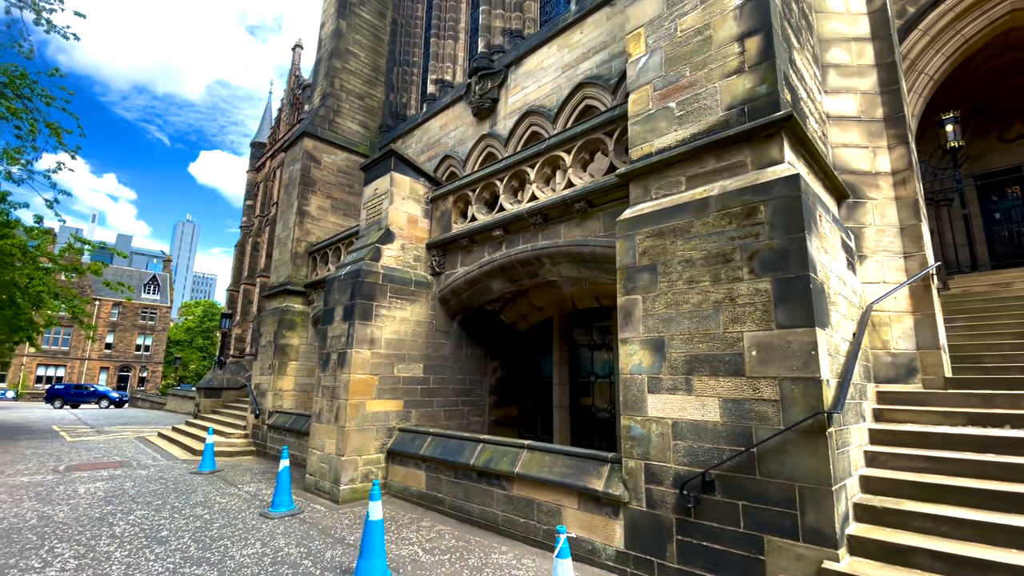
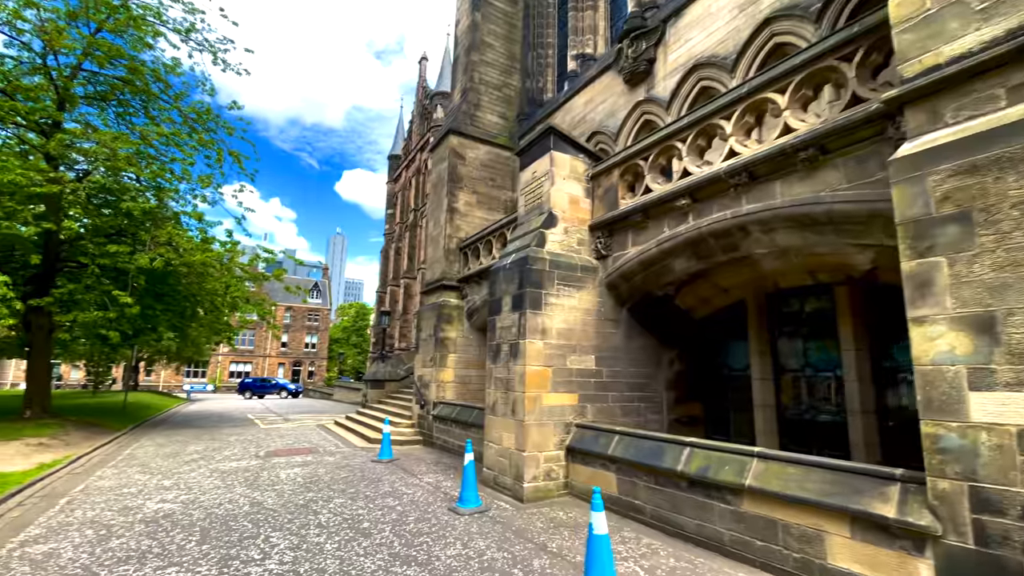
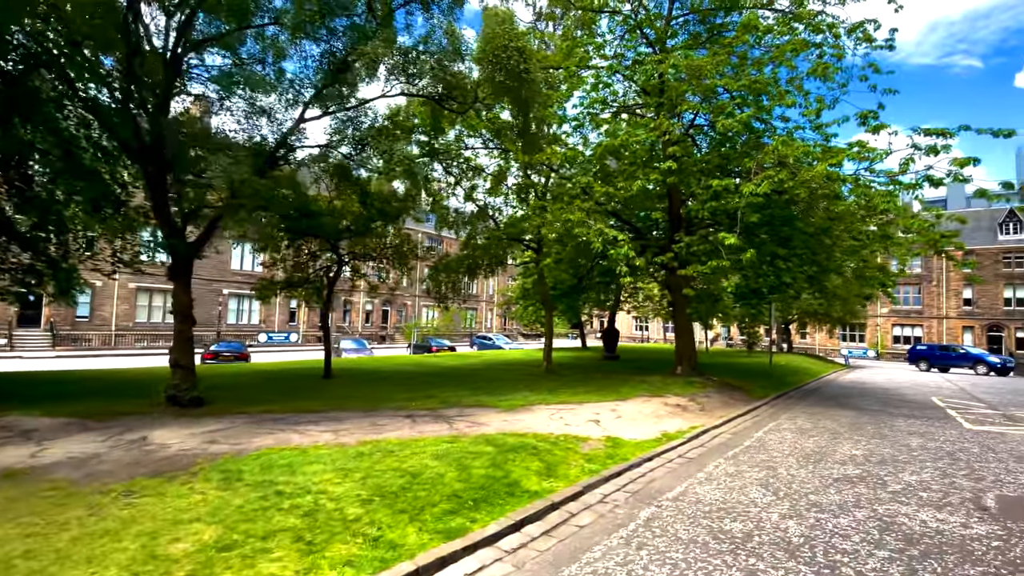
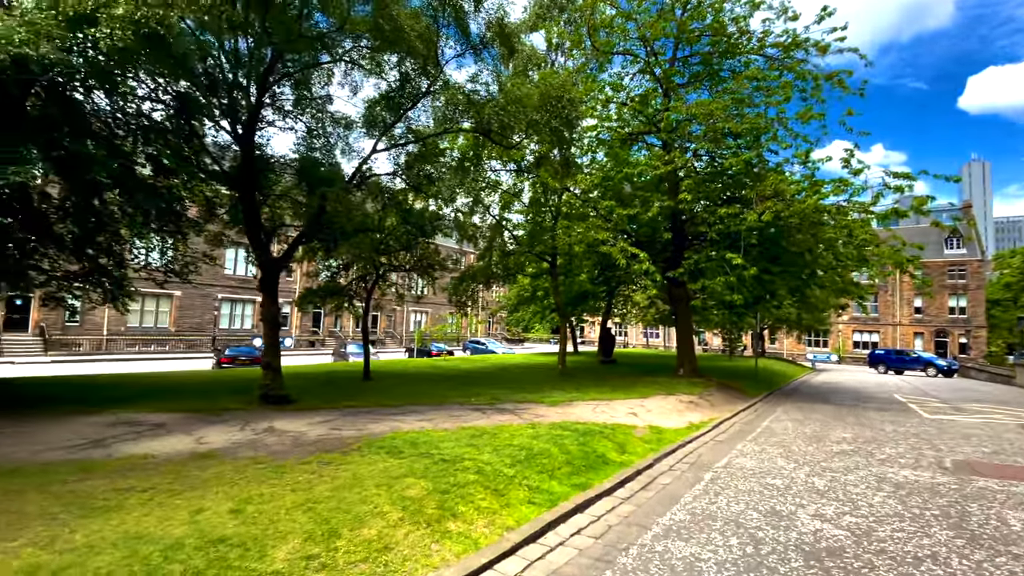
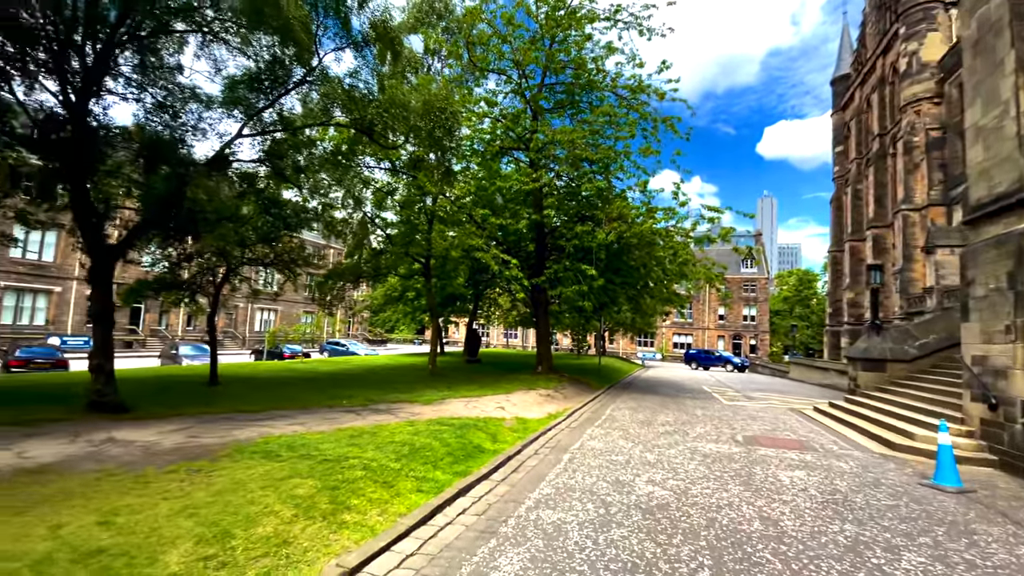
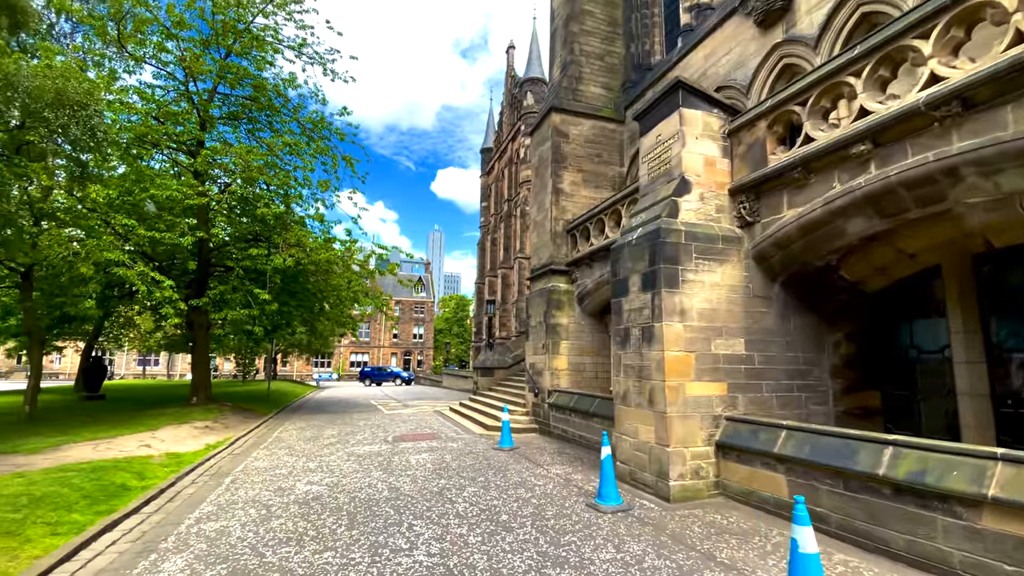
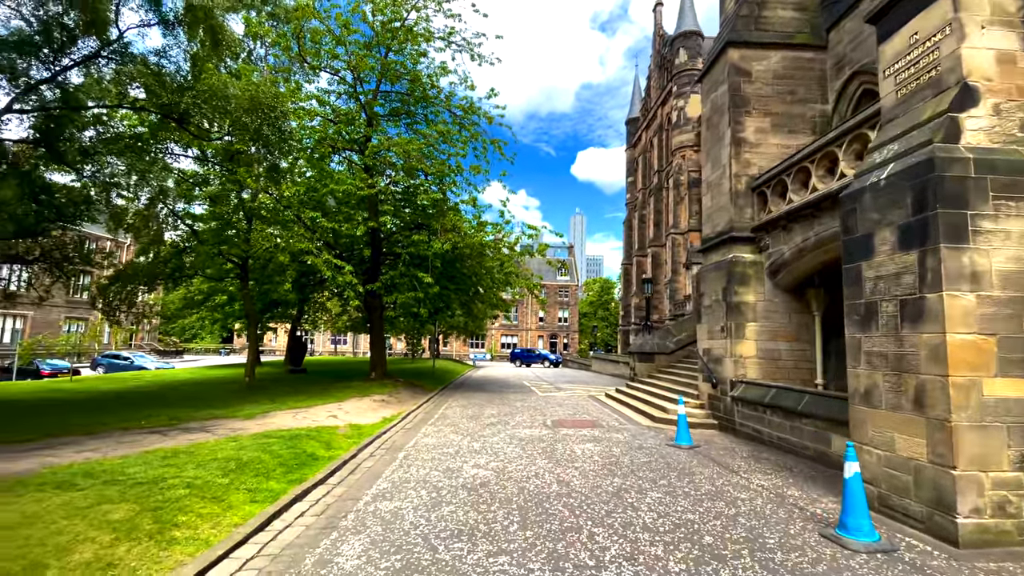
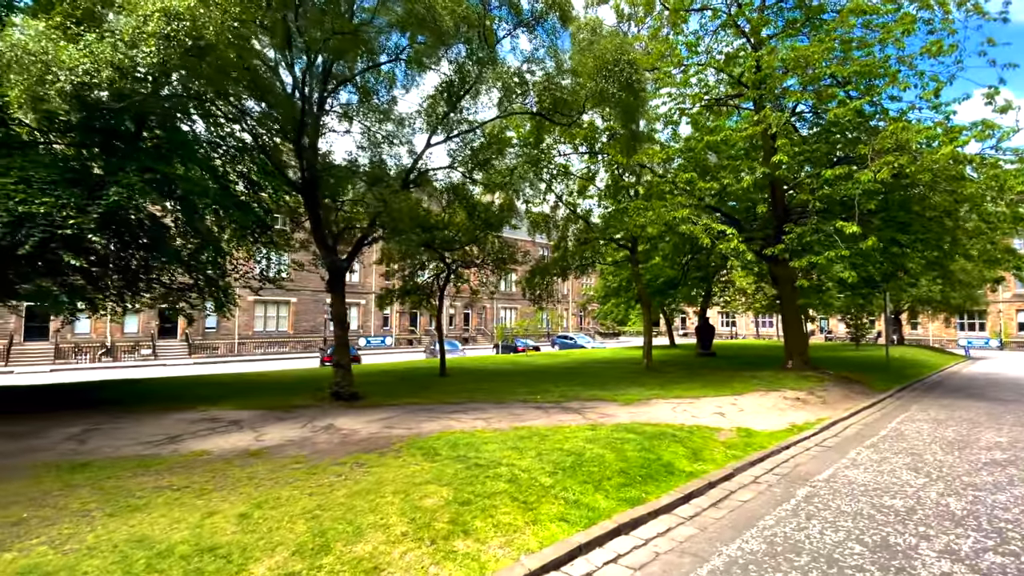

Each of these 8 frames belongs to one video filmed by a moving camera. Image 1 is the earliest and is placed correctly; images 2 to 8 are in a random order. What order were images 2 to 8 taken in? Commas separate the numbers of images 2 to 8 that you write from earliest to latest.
2, 6, 7, 5, 4, 8, 3
